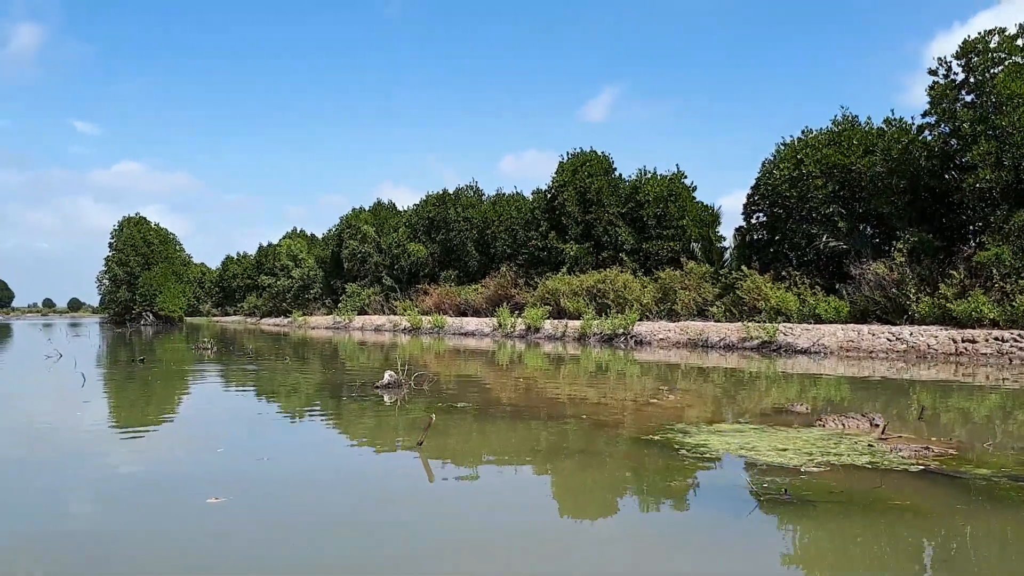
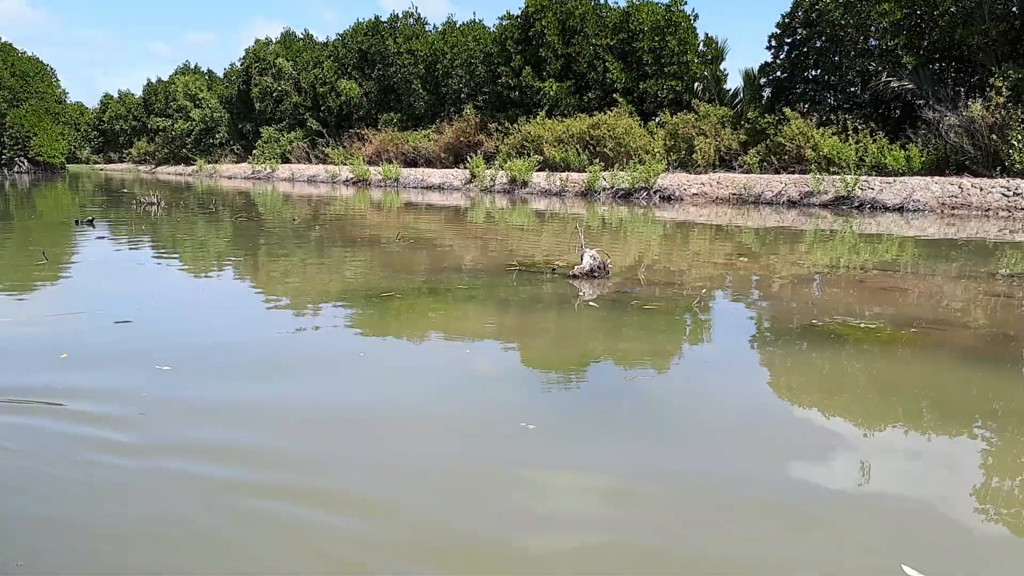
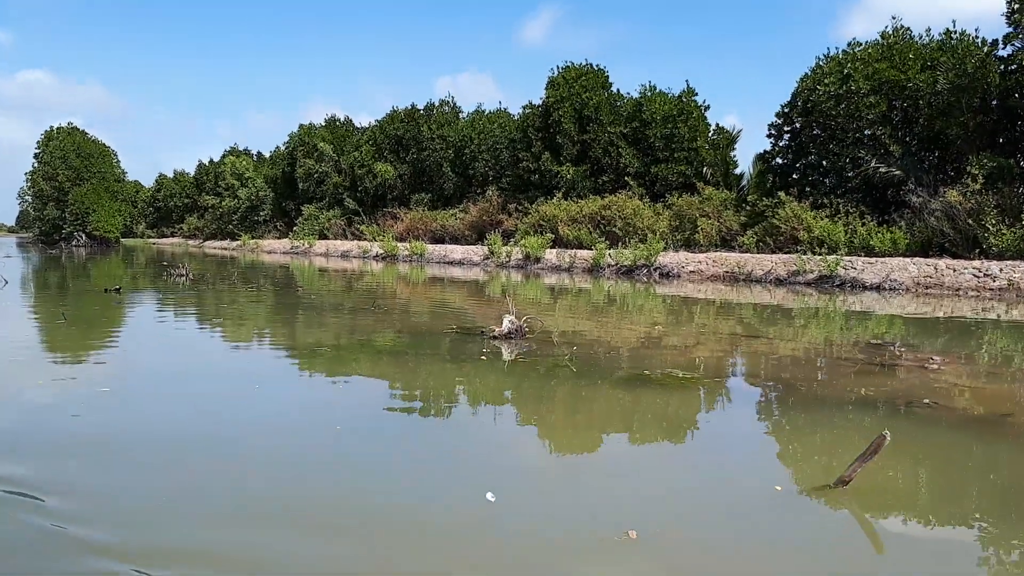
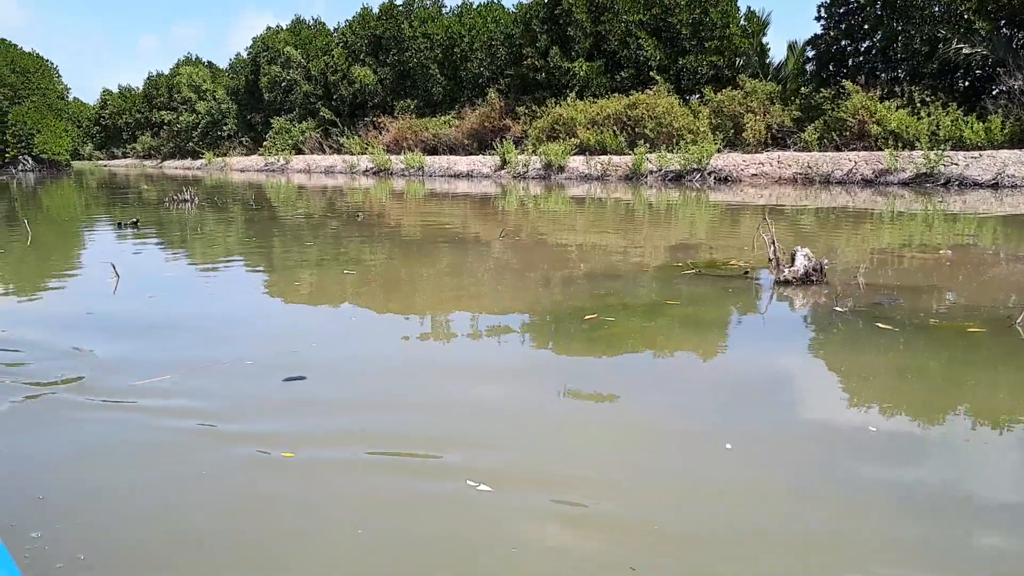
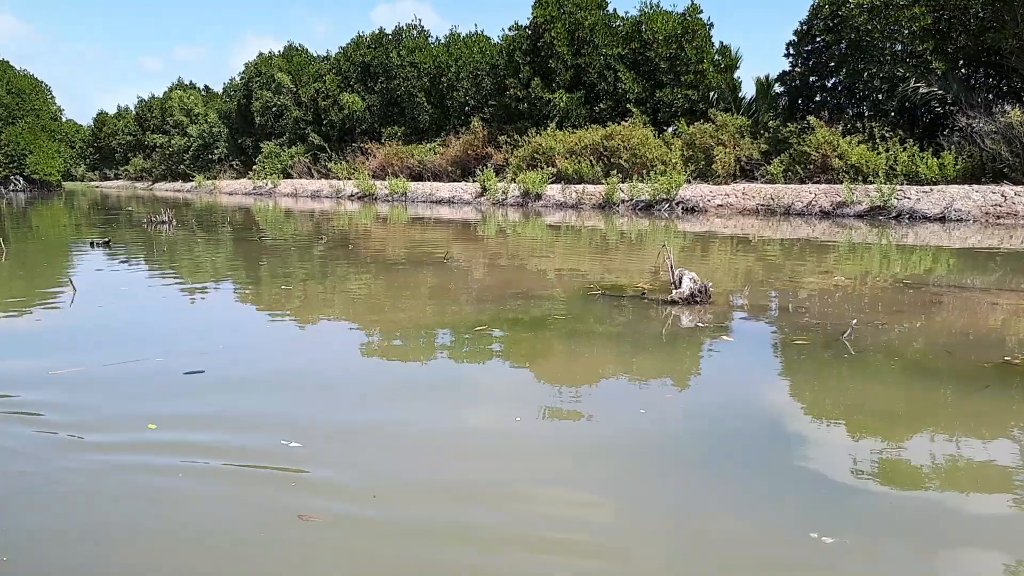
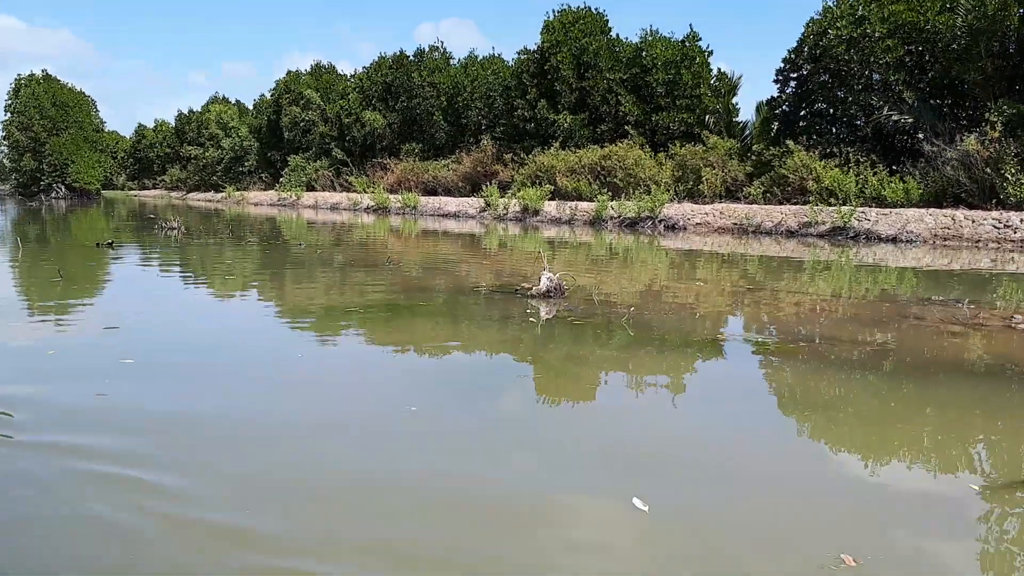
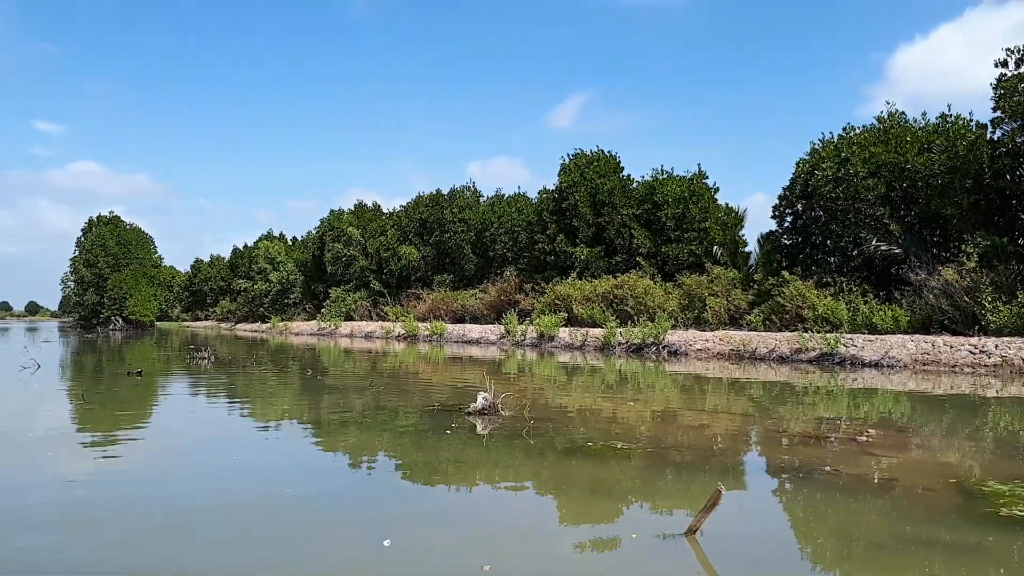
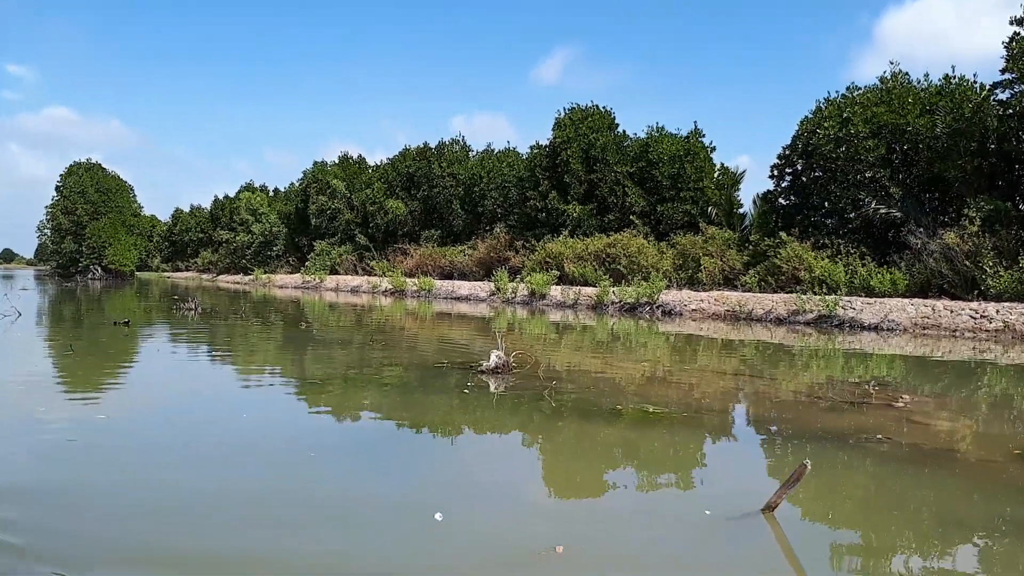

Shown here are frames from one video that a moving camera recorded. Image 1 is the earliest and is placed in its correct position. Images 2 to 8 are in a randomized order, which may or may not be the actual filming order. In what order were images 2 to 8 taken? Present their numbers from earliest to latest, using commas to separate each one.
7, 8, 3, 6, 2, 5, 4
